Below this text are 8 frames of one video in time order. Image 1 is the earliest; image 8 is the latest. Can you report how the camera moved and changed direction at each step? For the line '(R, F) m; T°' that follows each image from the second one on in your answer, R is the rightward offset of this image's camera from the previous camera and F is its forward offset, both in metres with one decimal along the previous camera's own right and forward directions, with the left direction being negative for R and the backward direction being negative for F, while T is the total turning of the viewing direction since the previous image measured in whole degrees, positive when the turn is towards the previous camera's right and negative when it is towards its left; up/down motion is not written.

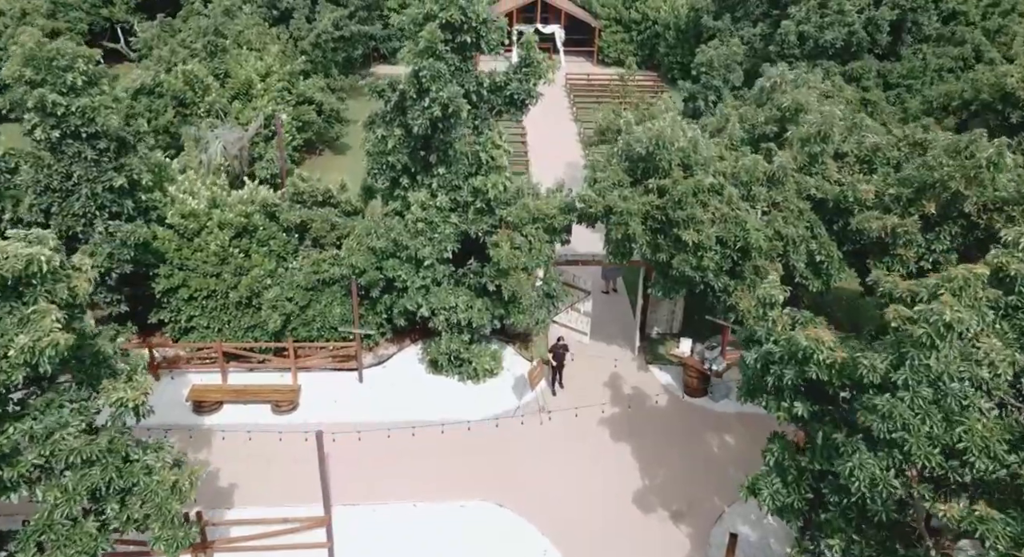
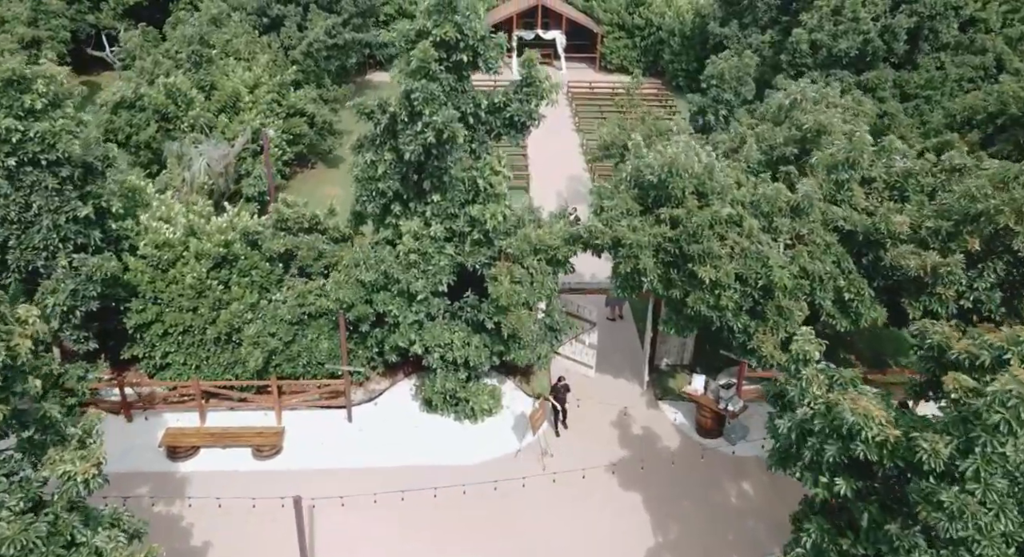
(0.0, +1.2) m; 0°
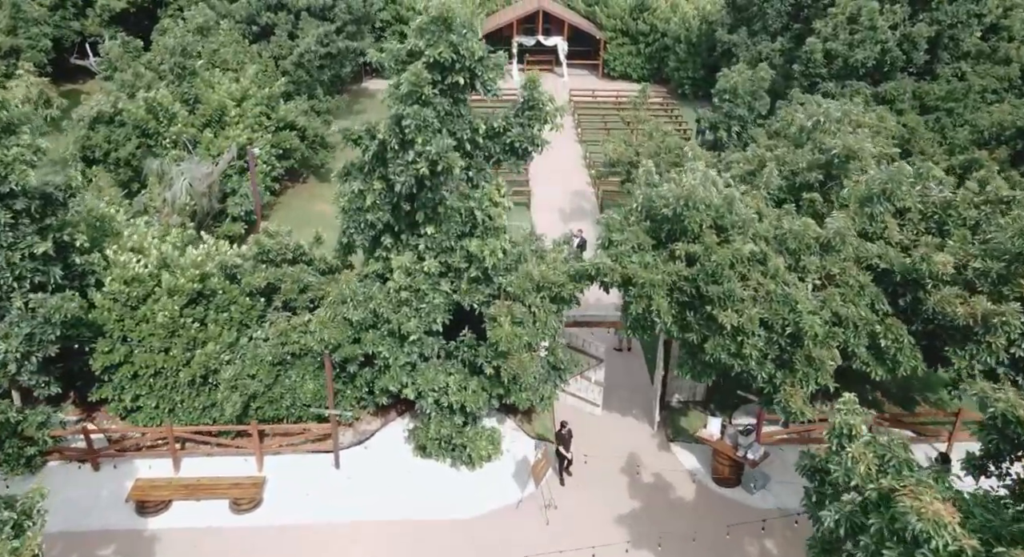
(0.0, +1.2) m; 0°
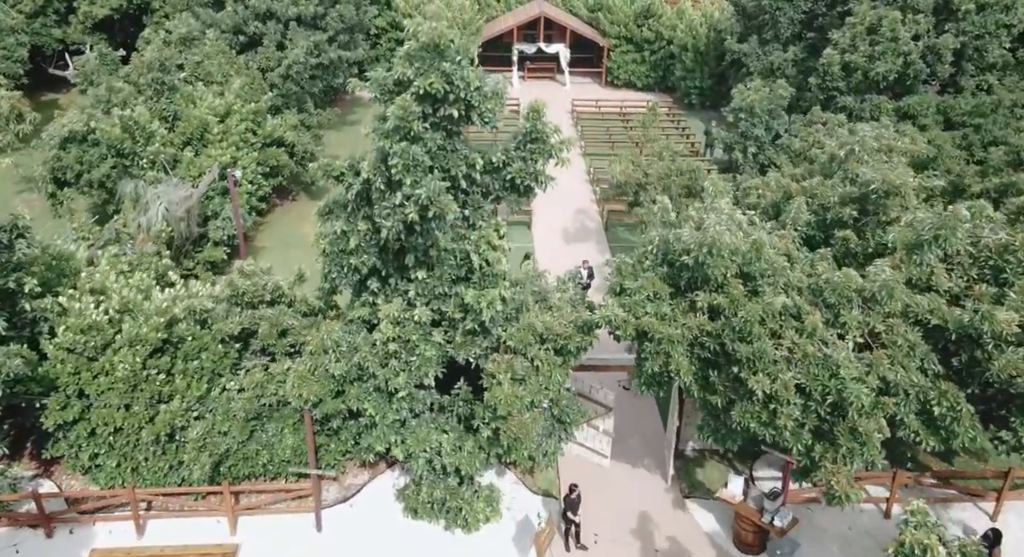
(0.0, +1.4) m; 0°
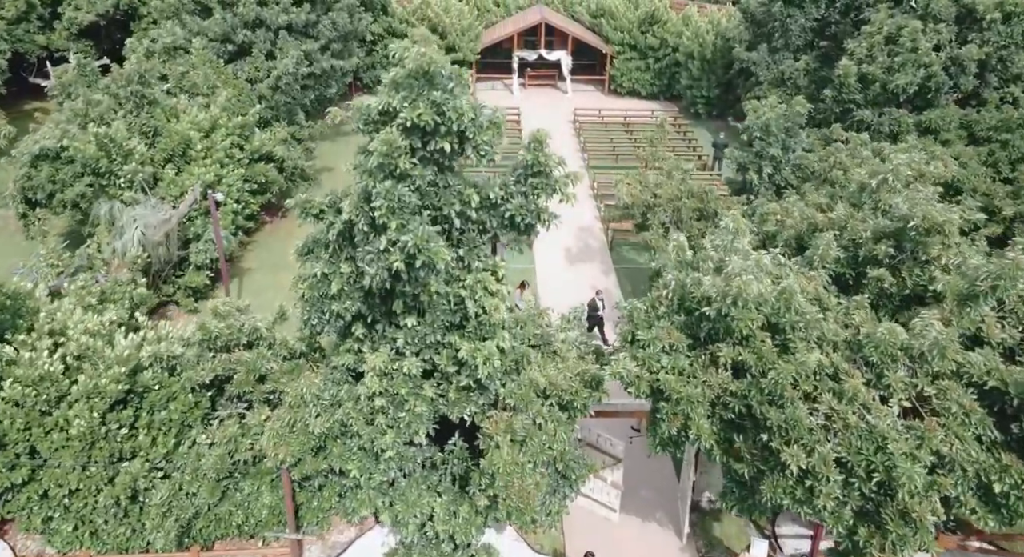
(0.0, +1.2) m; 0°
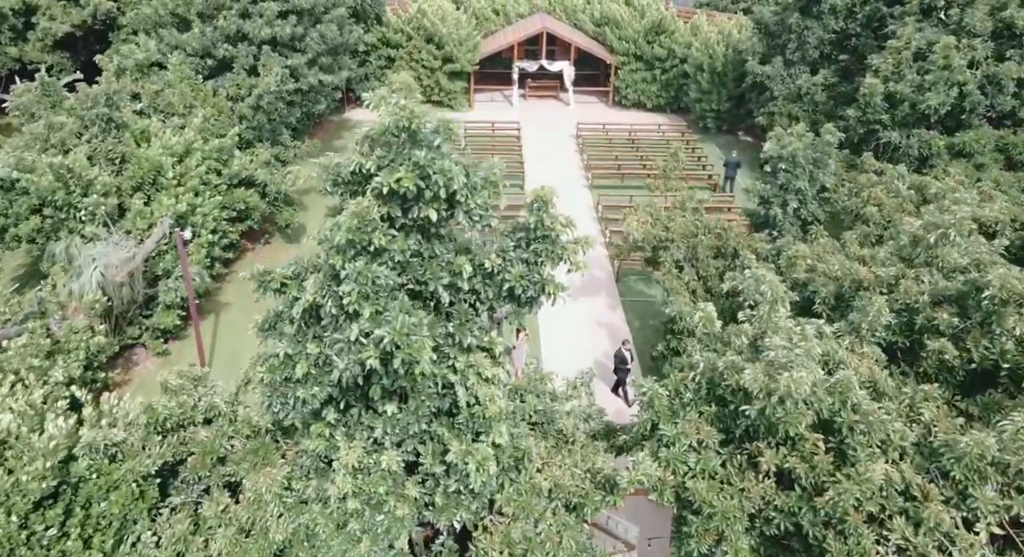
(0.0, +1.7) m; 0°
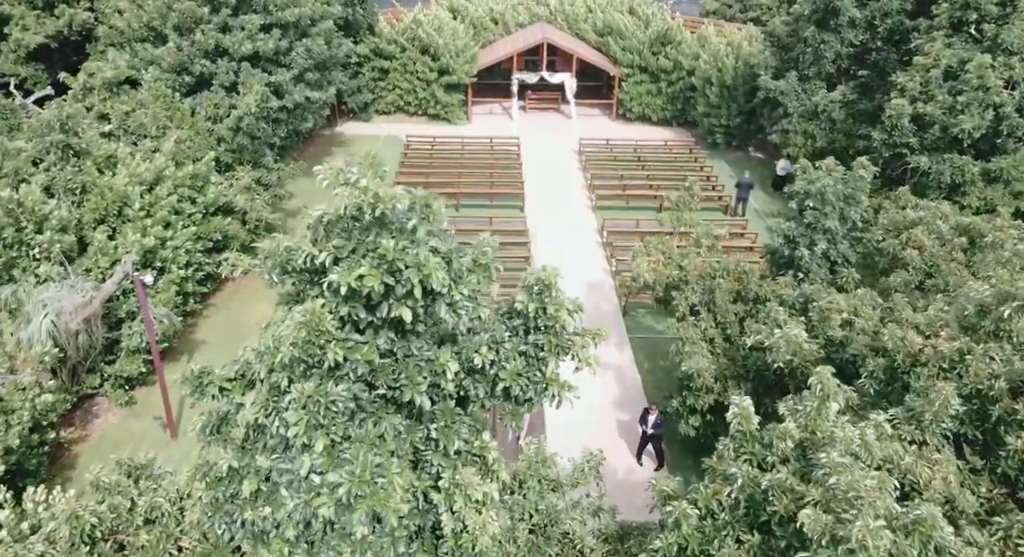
(0.0, +1.6) m; 0°
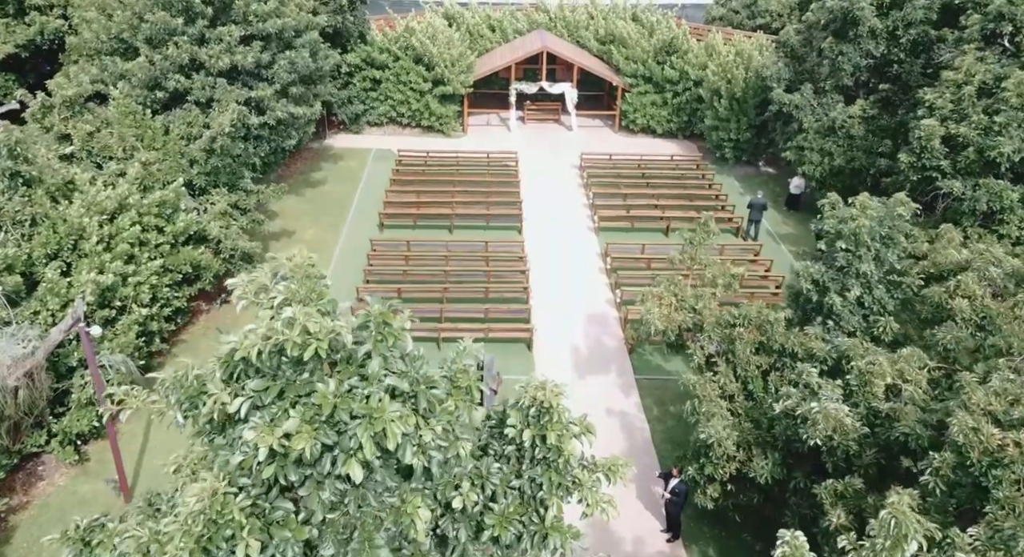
(+0.1, +1.6) m; 0°
